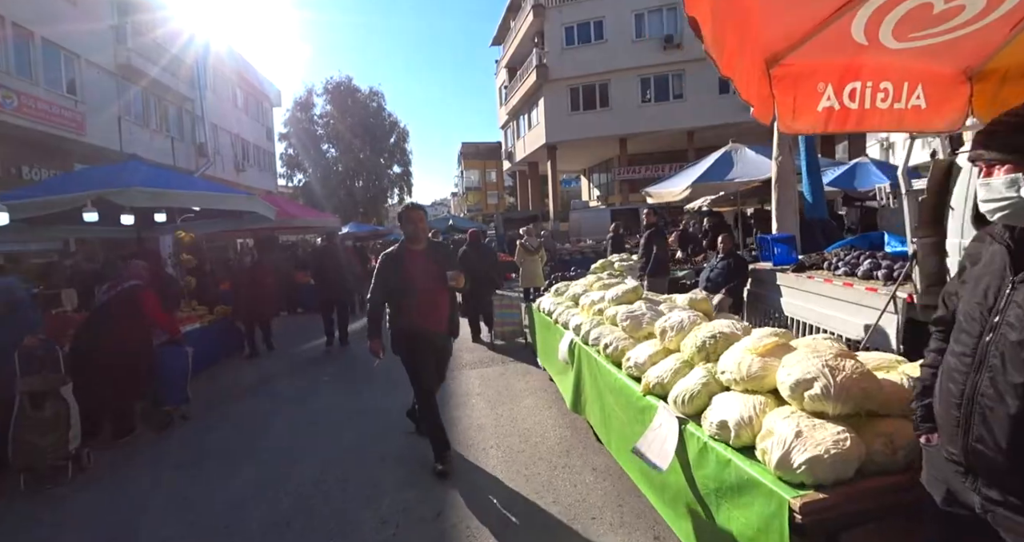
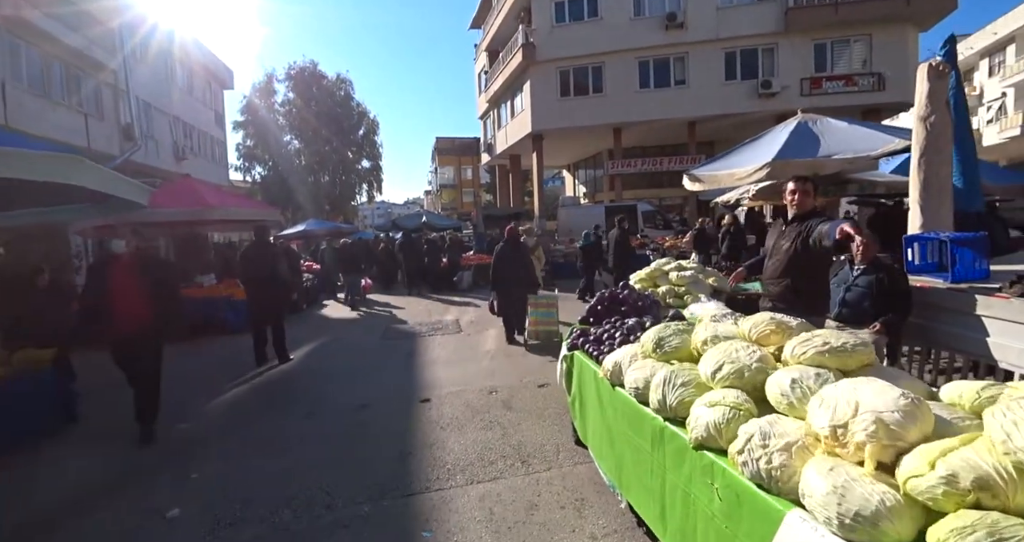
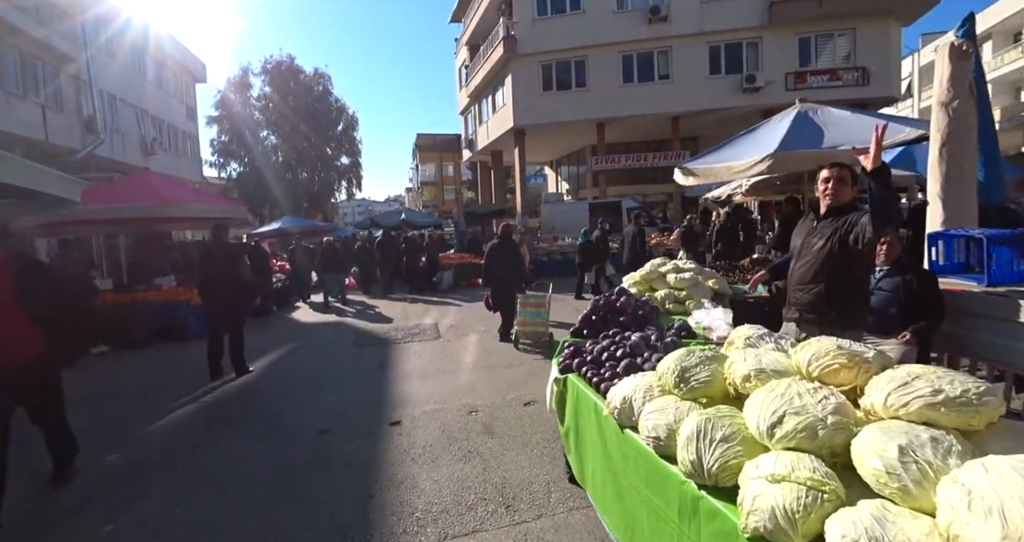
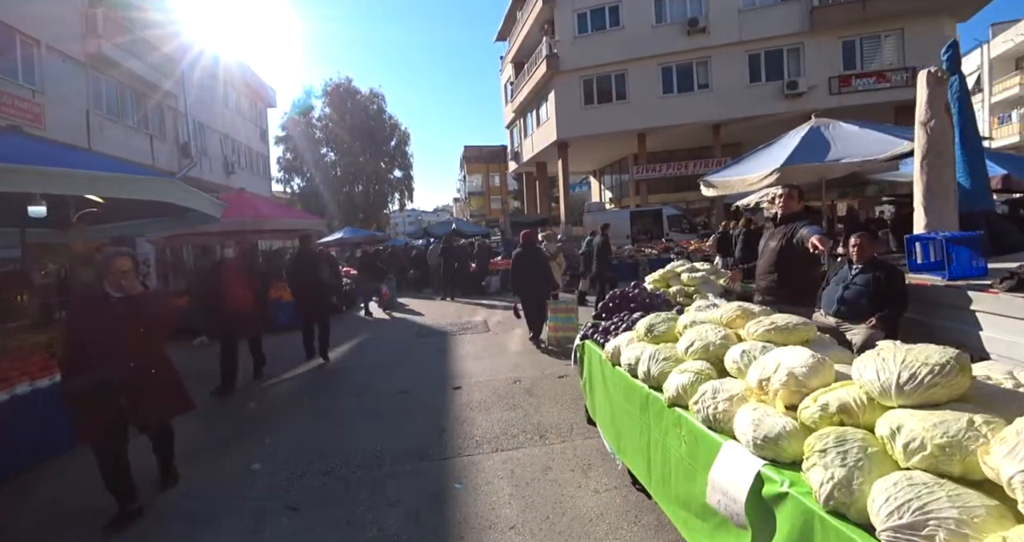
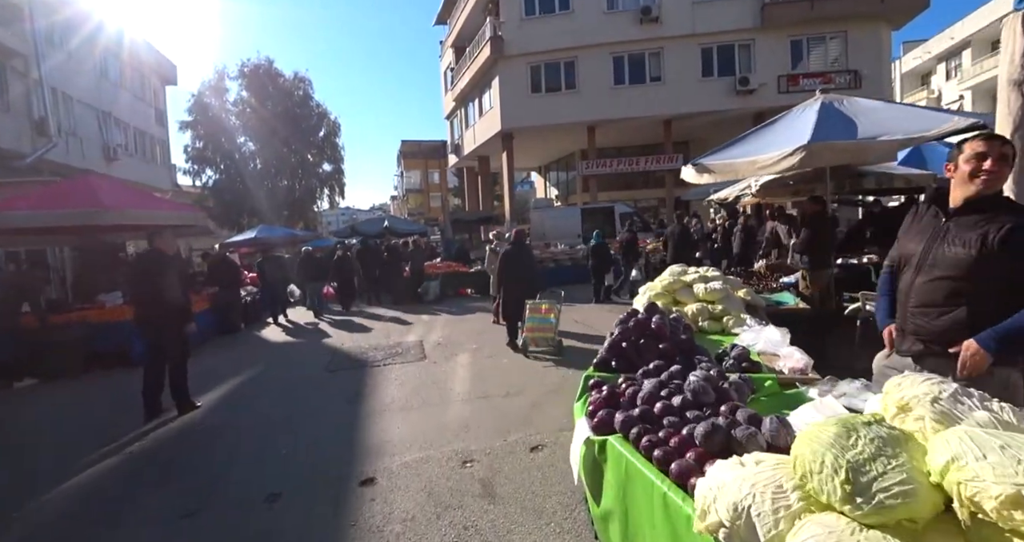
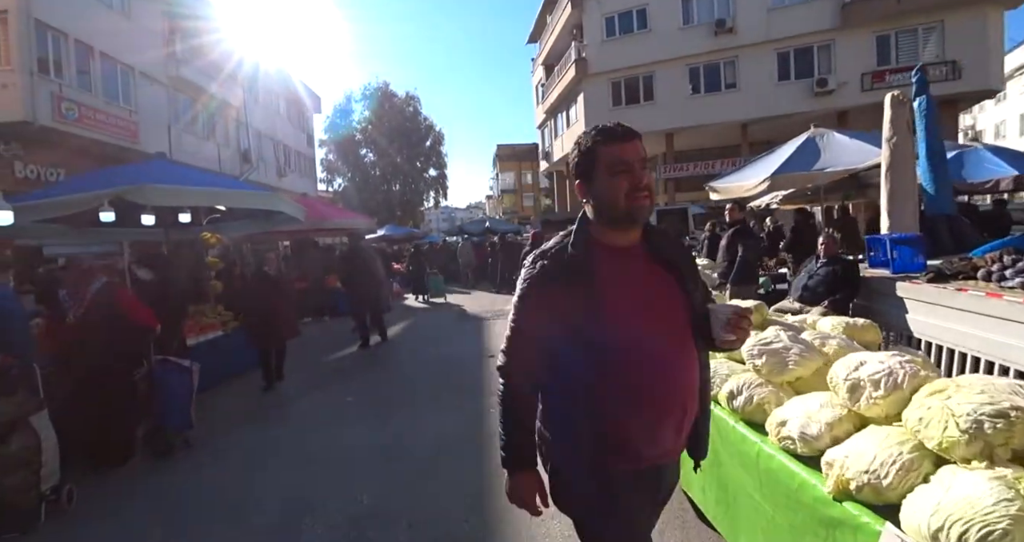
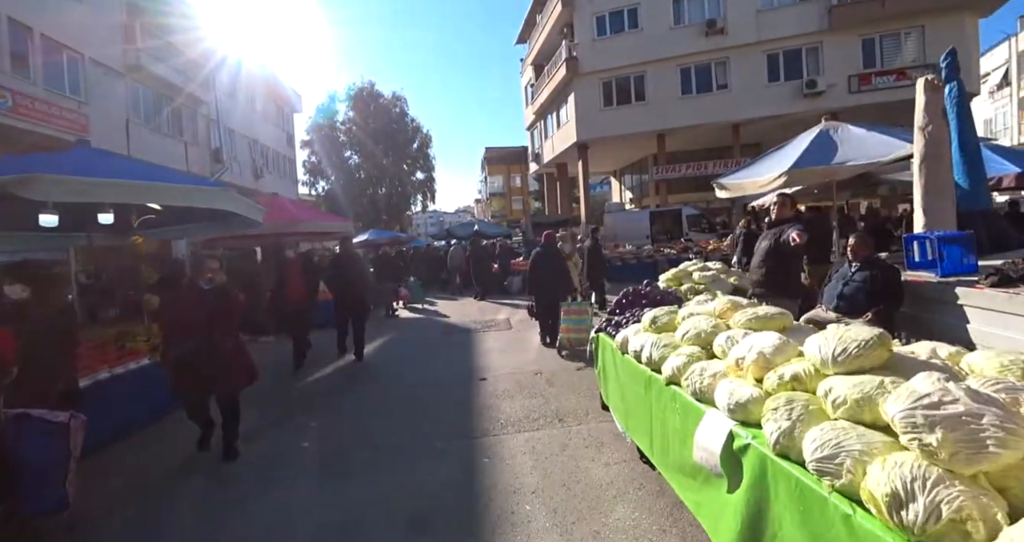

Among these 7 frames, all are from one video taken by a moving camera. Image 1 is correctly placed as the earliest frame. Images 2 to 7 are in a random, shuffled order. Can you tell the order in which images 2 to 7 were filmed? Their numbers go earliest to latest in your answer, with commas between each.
6, 7, 4, 2, 3, 5
